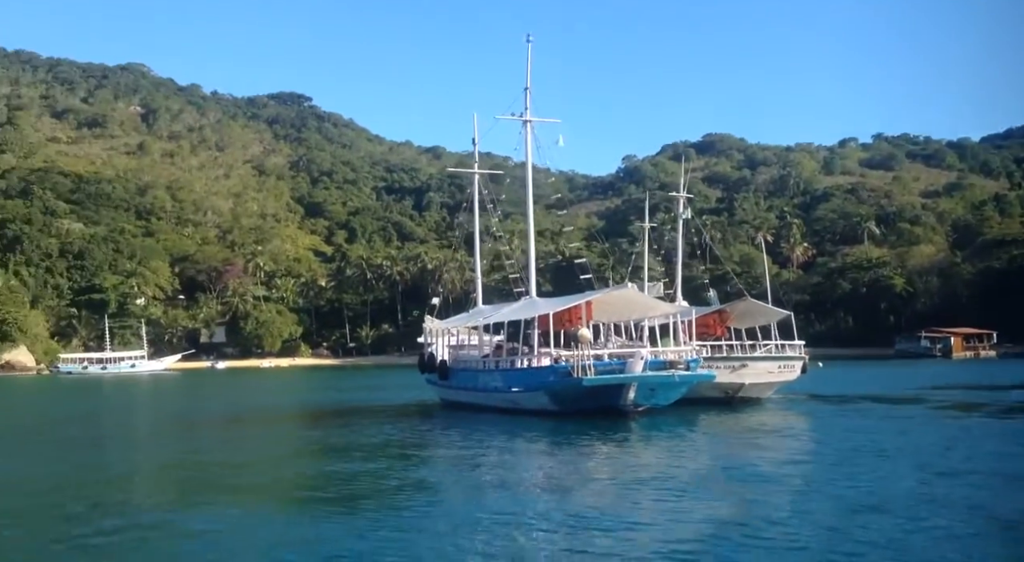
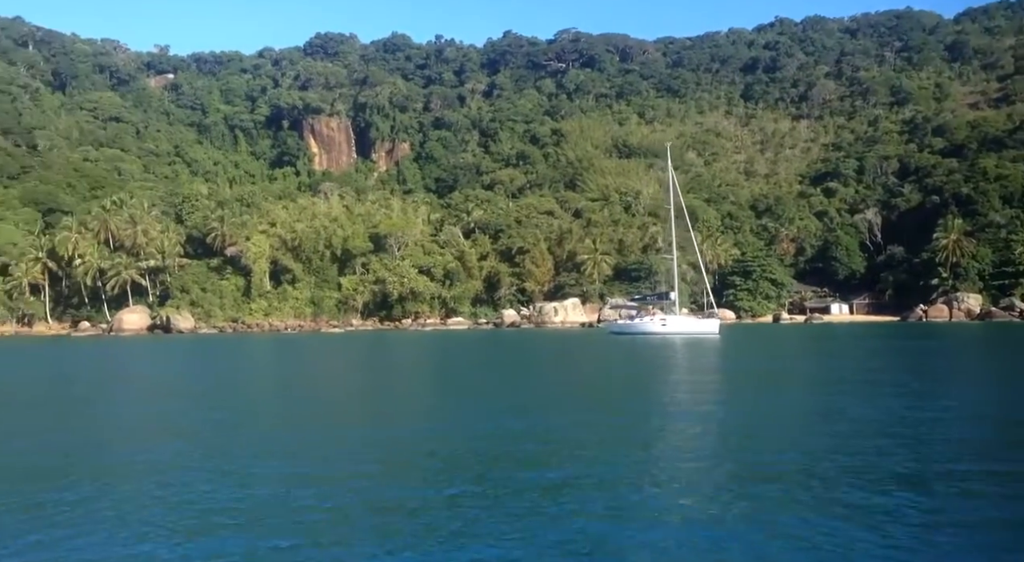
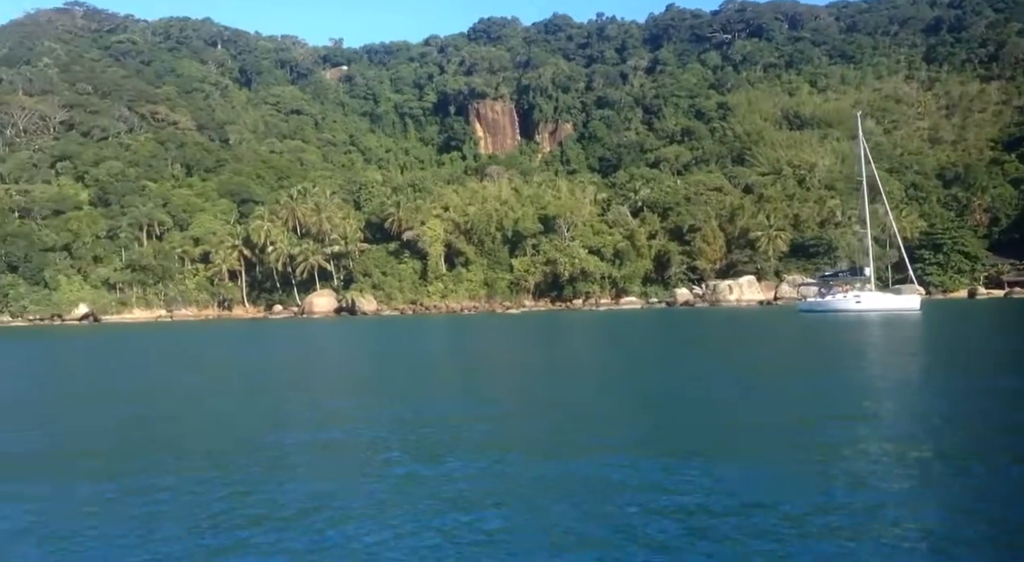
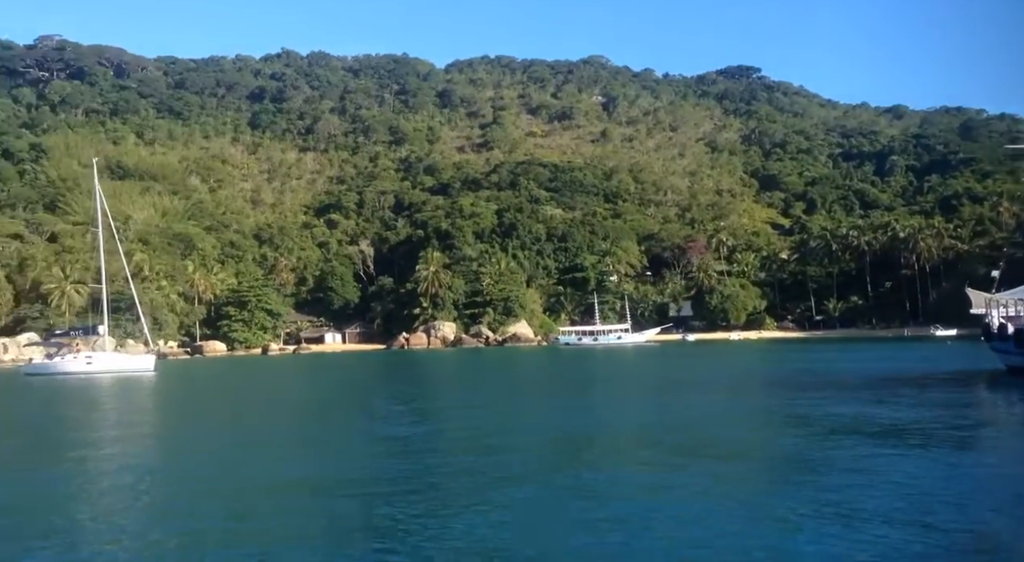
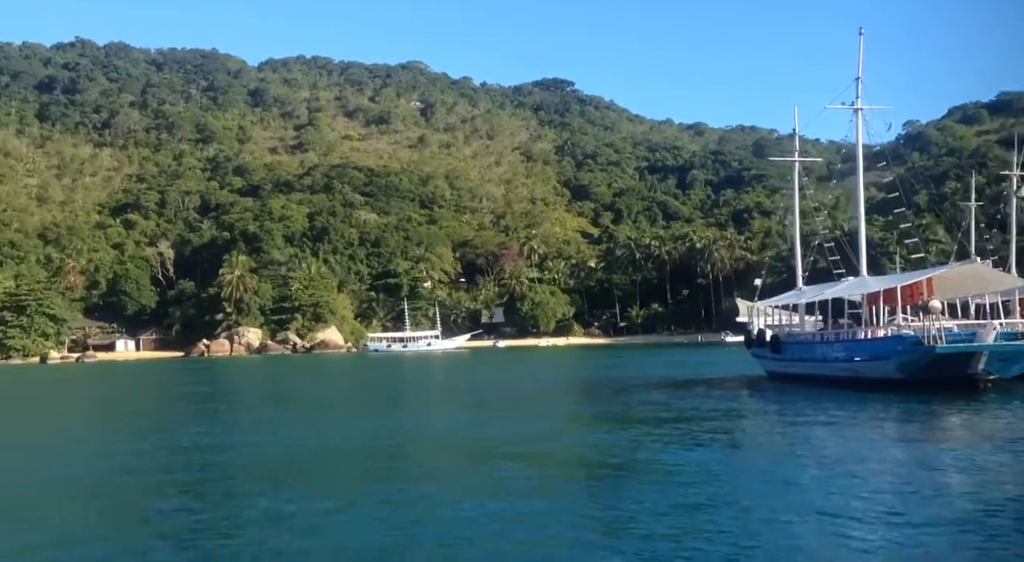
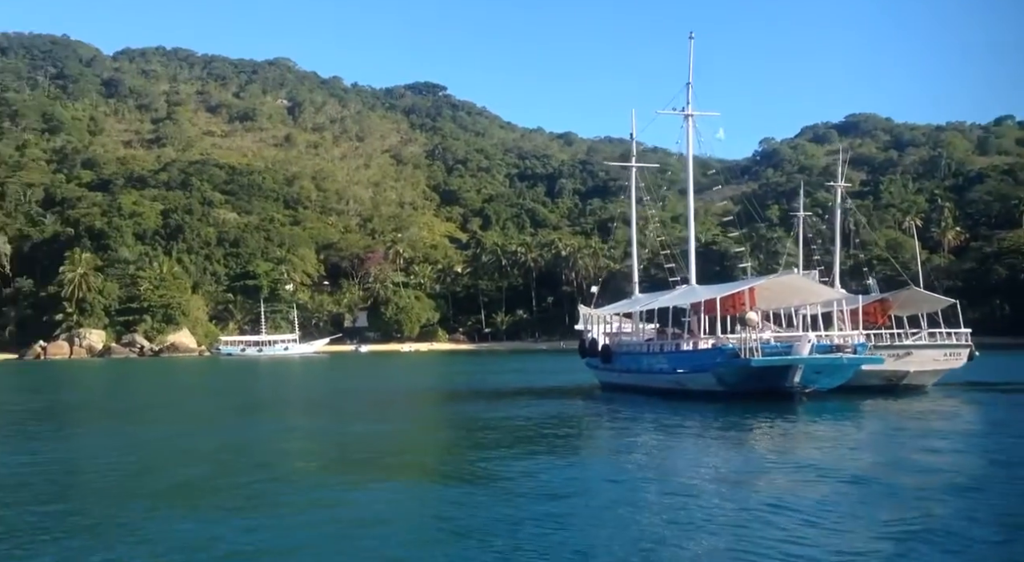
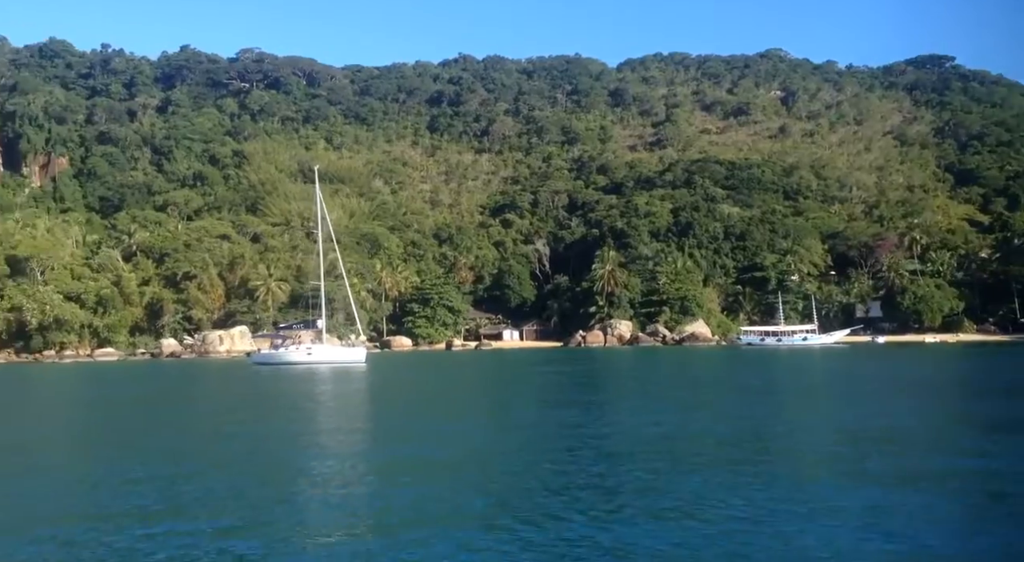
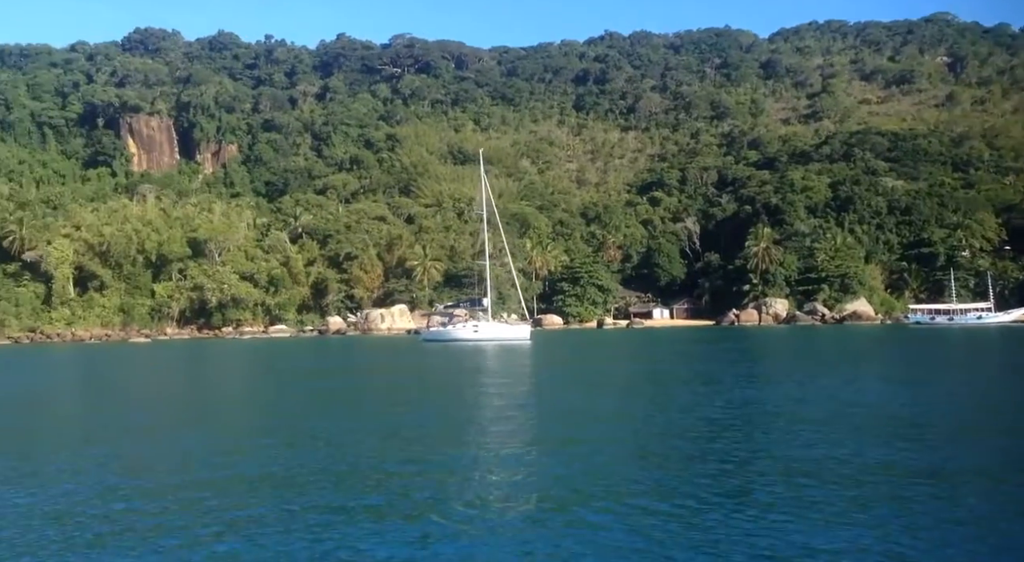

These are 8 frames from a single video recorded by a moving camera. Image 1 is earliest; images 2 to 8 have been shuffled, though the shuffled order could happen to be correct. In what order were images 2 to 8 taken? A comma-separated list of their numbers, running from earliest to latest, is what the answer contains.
6, 5, 4, 7, 8, 2, 3
